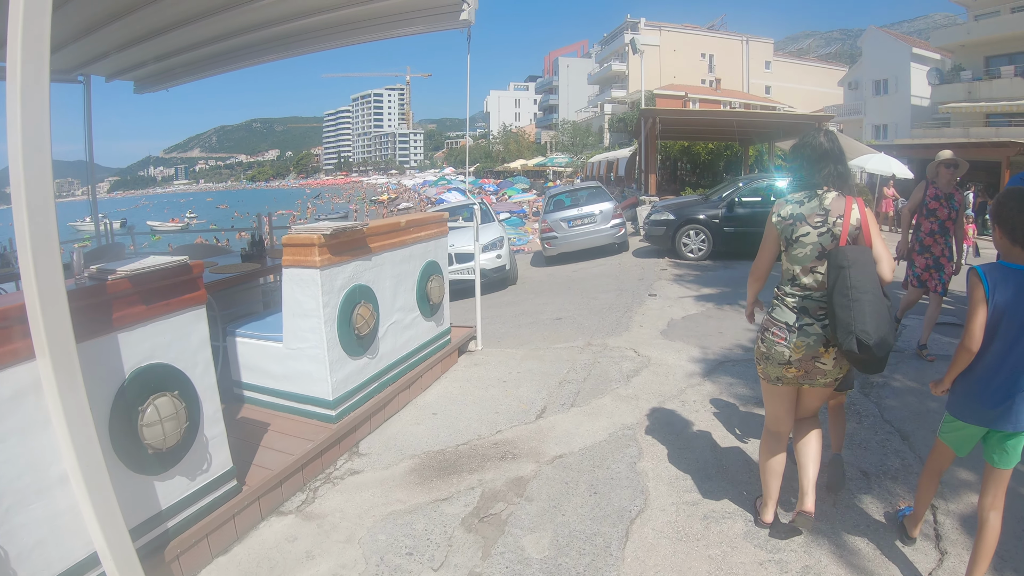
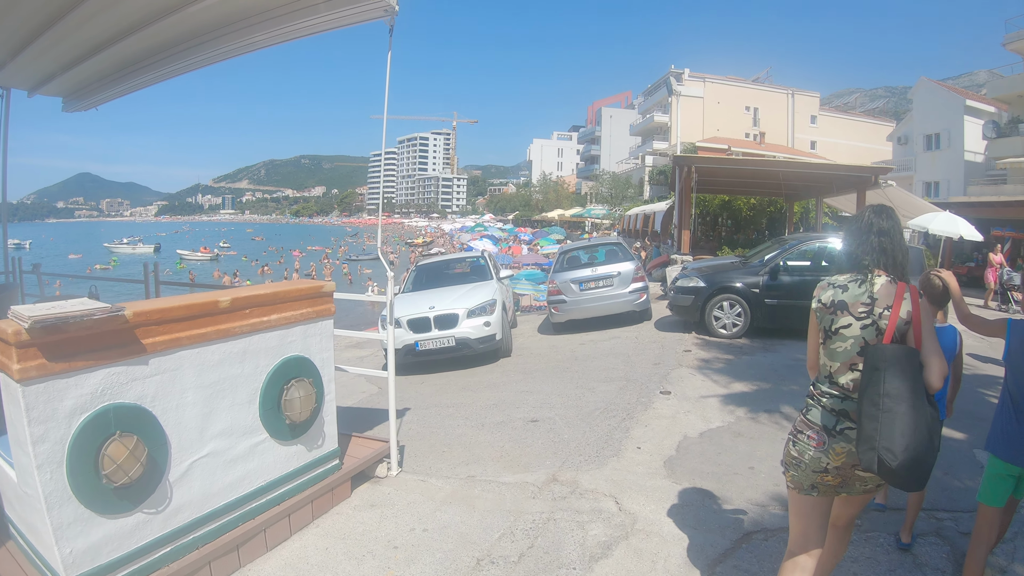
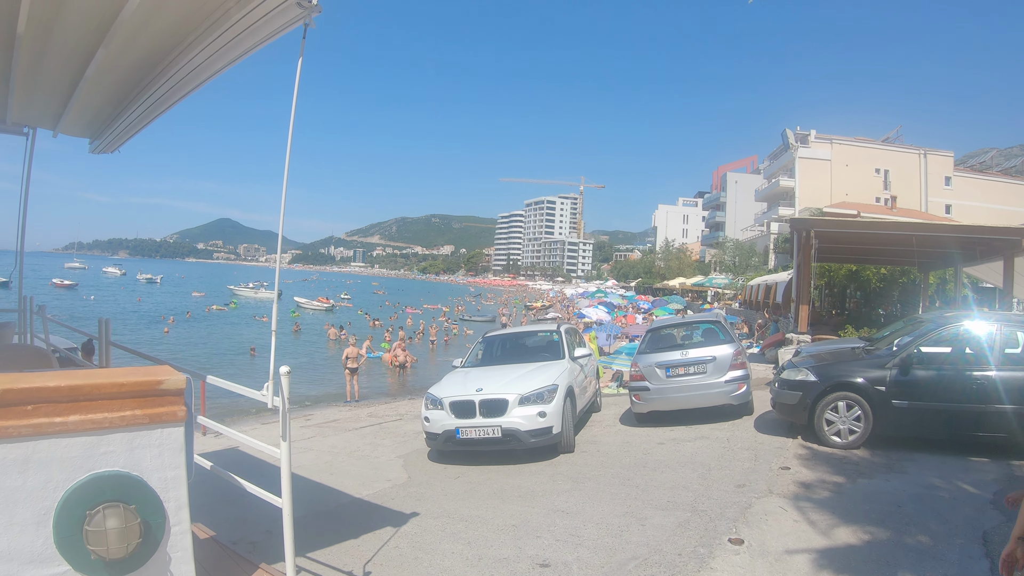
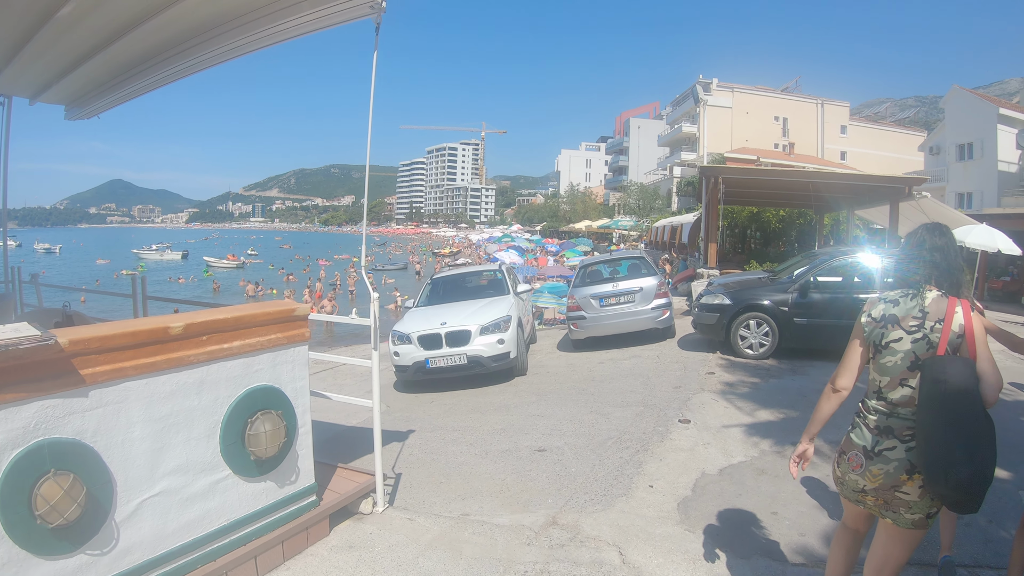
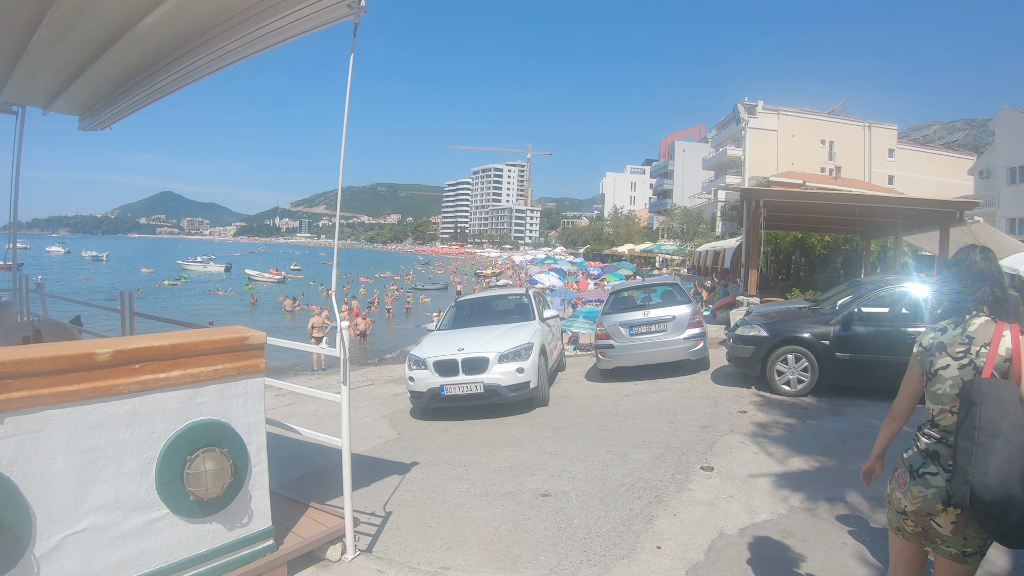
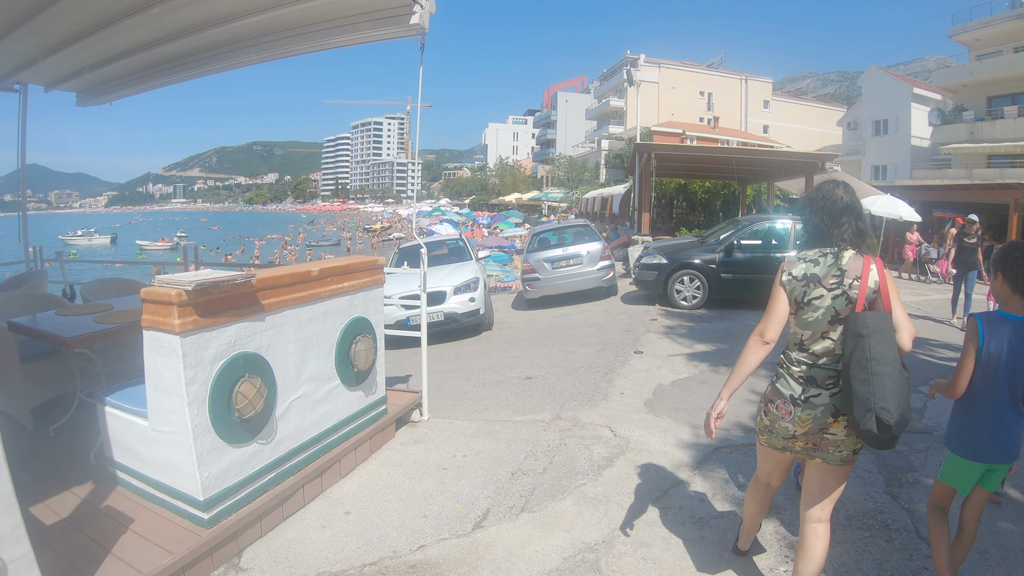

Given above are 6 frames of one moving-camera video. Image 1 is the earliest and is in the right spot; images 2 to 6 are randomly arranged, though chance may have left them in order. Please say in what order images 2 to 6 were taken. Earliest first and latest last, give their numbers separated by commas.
6, 2, 4, 5, 3
